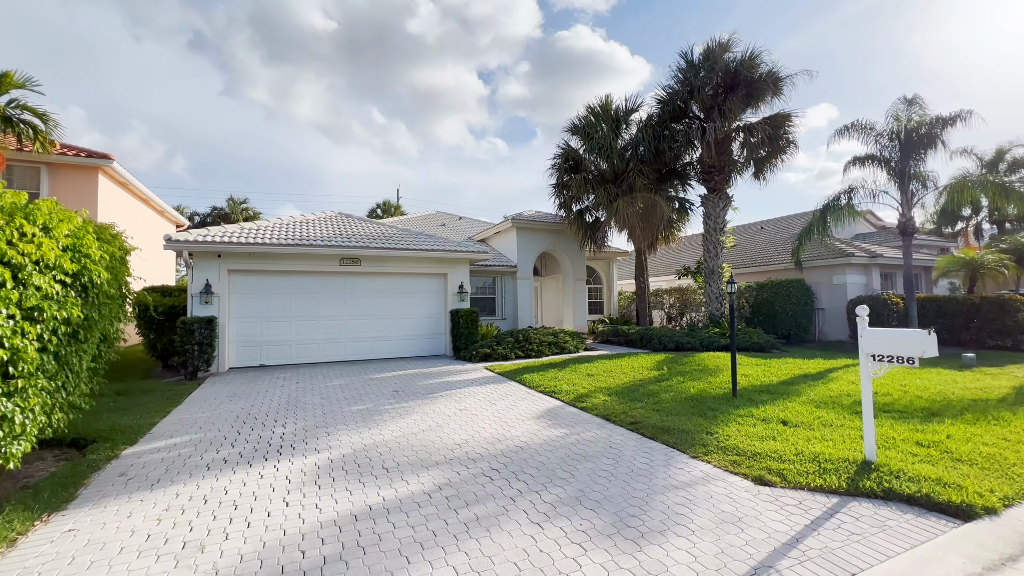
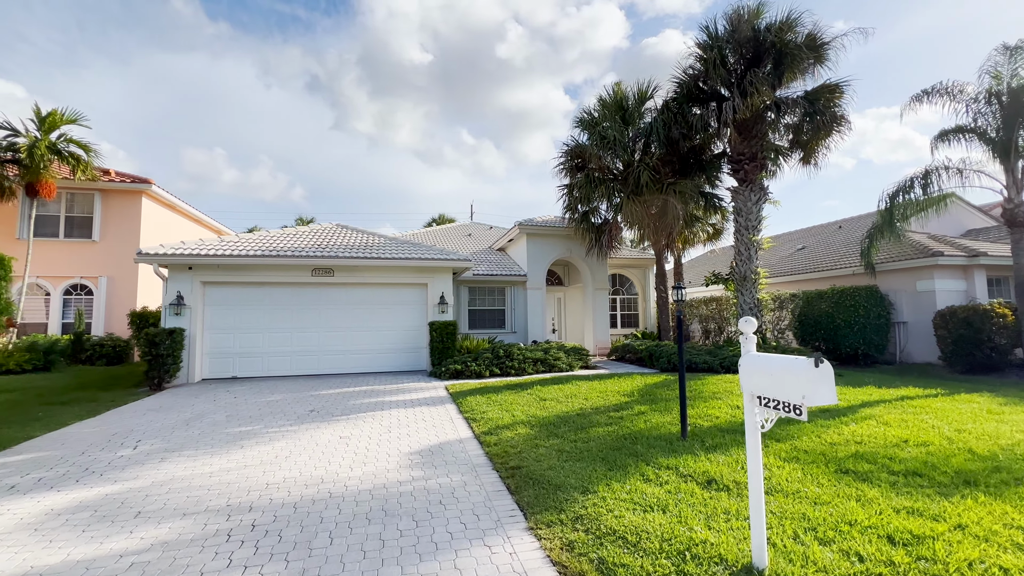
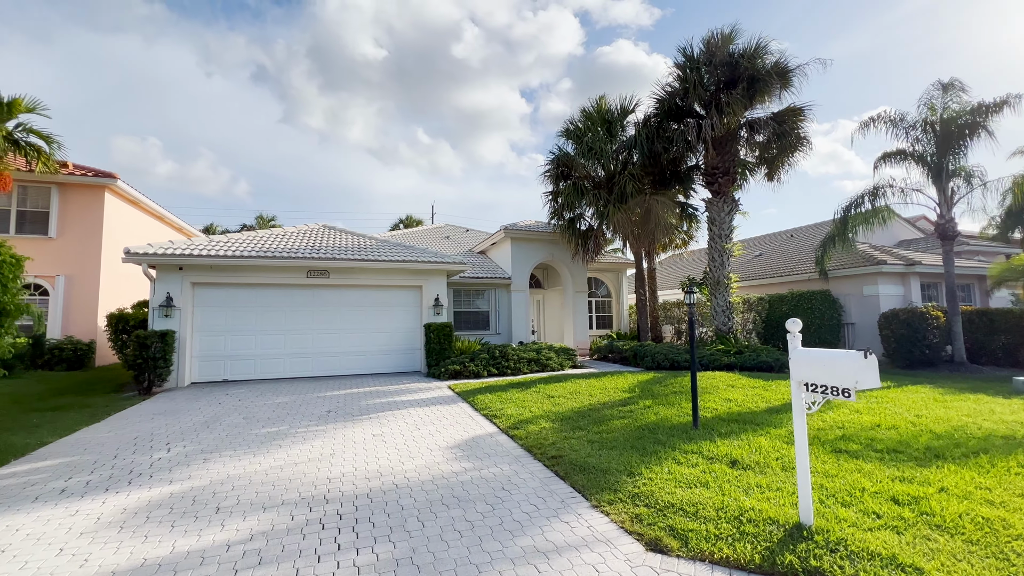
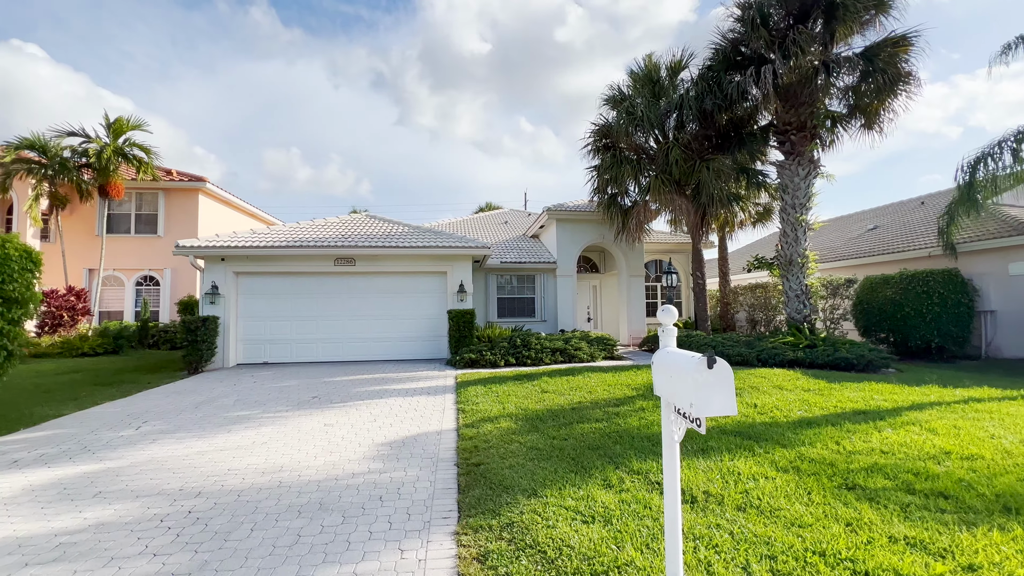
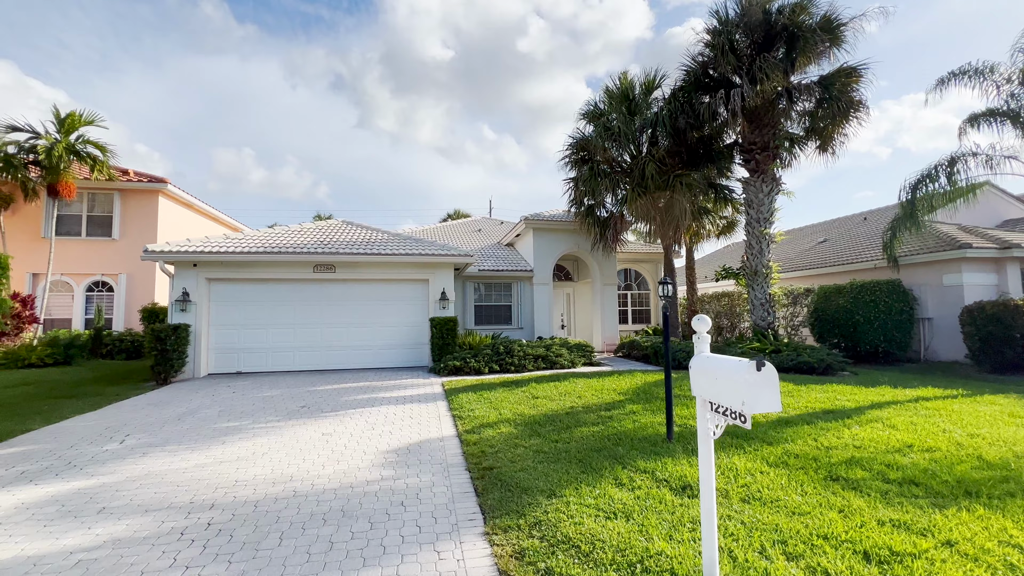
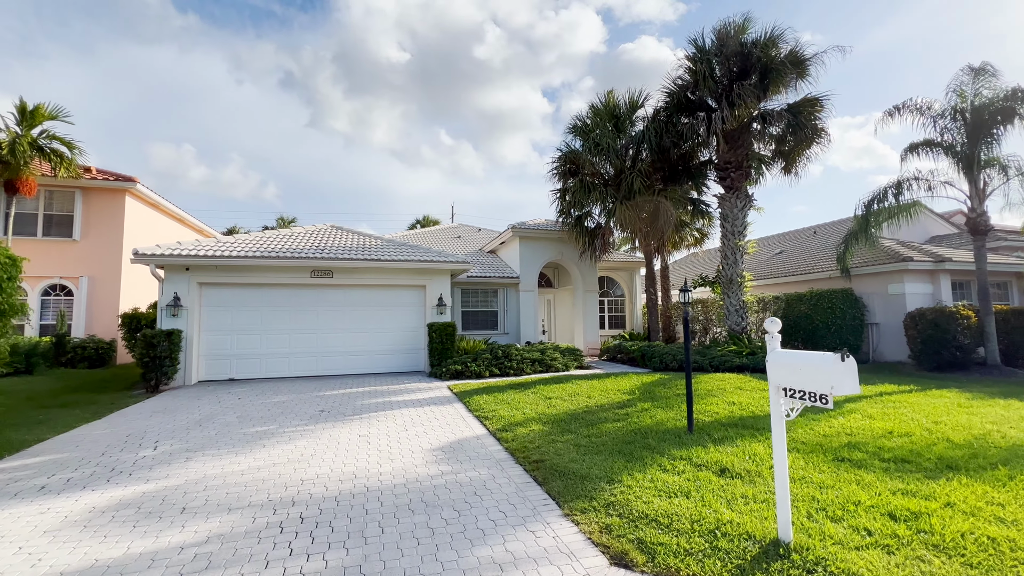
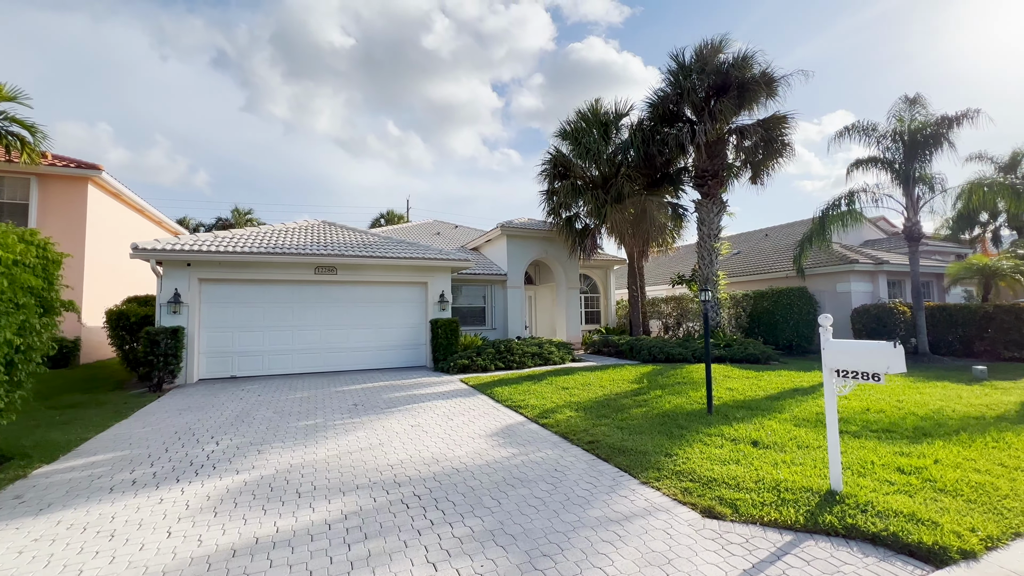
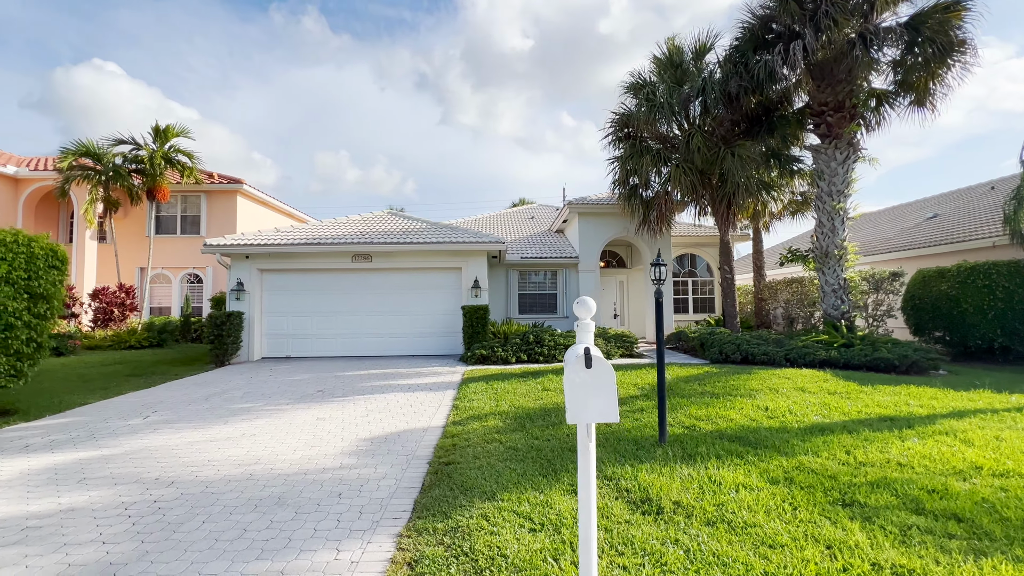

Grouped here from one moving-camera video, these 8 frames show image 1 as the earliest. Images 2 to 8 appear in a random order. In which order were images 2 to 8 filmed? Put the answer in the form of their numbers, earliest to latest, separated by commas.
7, 3, 6, 2, 5, 4, 8
